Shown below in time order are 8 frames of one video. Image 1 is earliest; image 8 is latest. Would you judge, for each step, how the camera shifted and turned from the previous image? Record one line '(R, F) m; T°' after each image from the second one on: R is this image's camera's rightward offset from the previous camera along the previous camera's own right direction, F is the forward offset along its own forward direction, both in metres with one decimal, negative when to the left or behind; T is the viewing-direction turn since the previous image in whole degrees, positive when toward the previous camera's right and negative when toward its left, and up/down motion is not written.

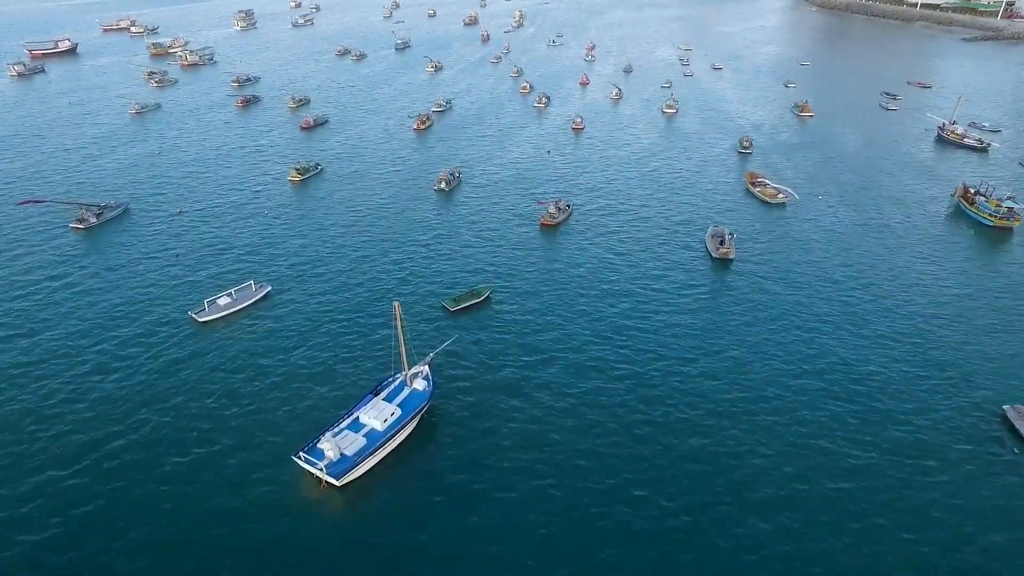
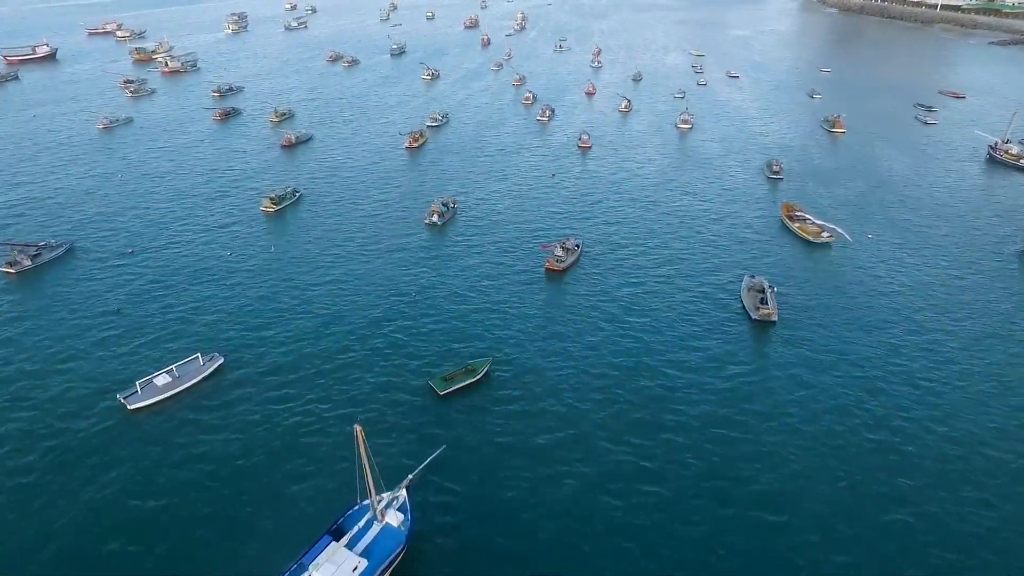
(+0.1, +15.5) m; 0°
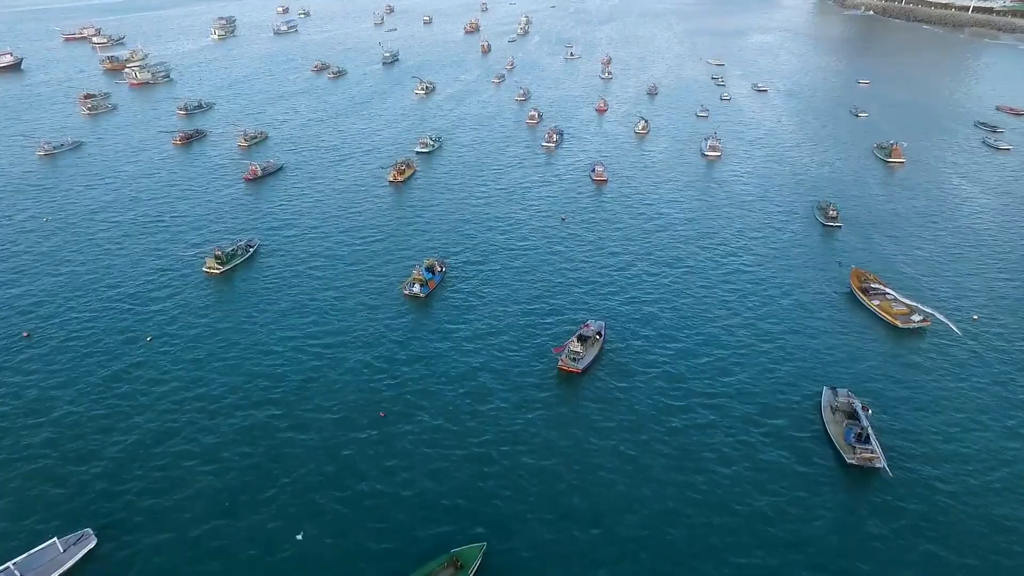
(+0.1, +22.8) m; 0°
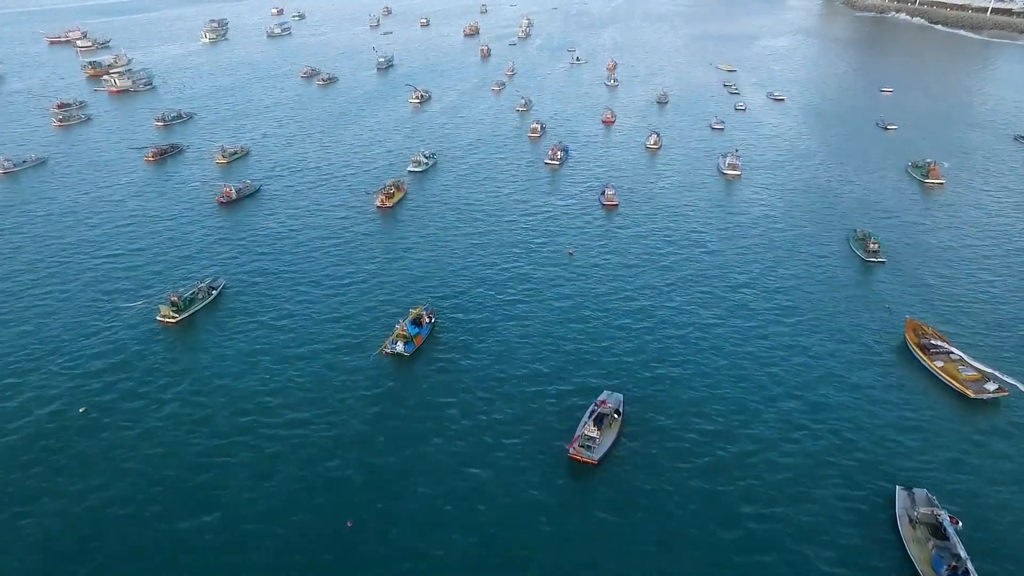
(0.0, +12.7) m; 0°
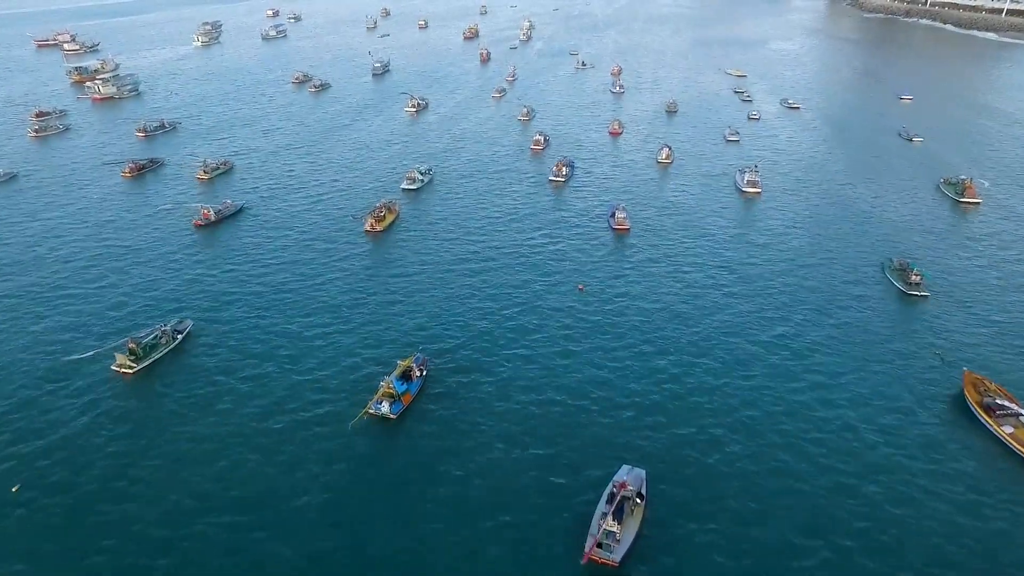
(-0.2, +9.8) m; 0°
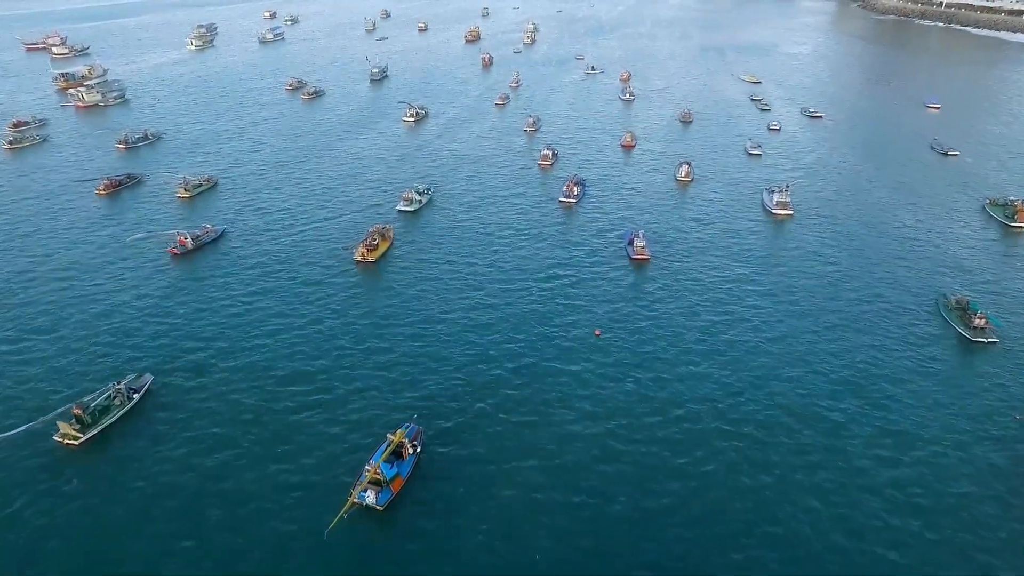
(-0.6, +10.9) m; 0°
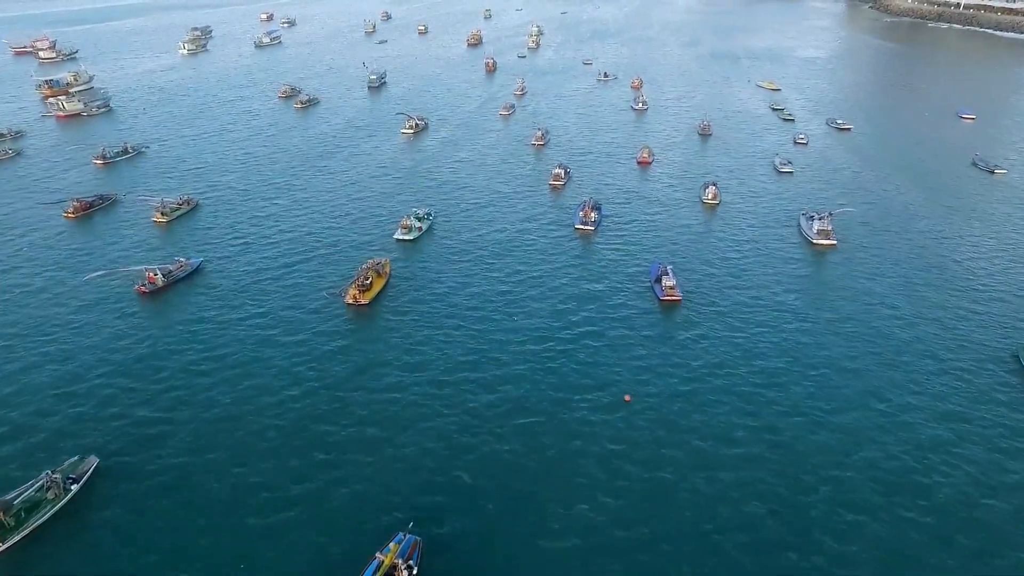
(-1.0, +11.9) m; 0°
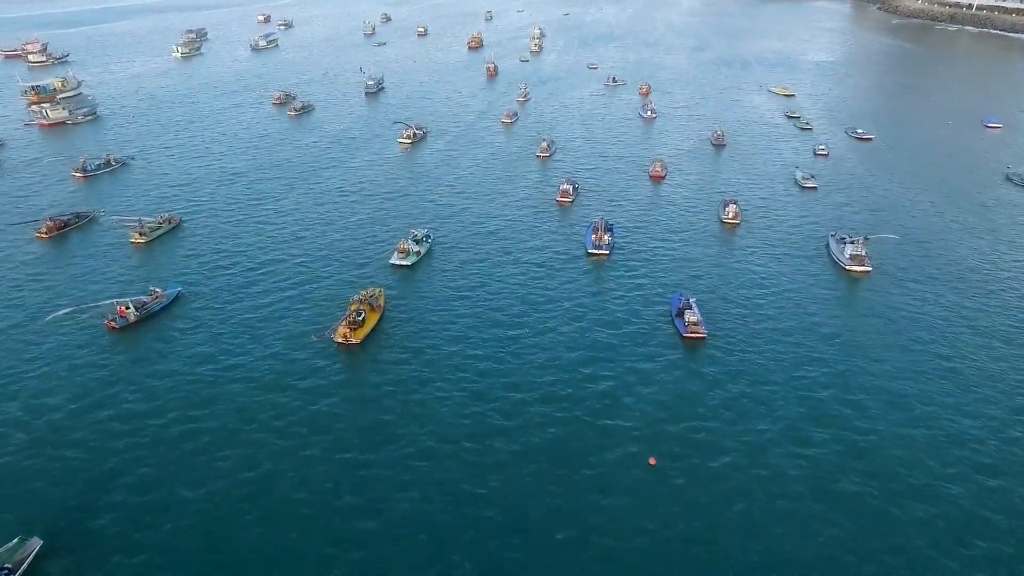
(-0.6, +8.5) m; 0°
